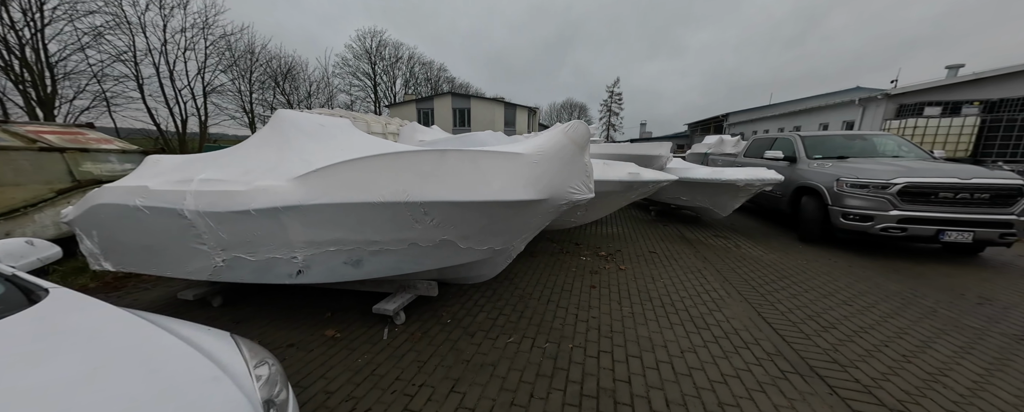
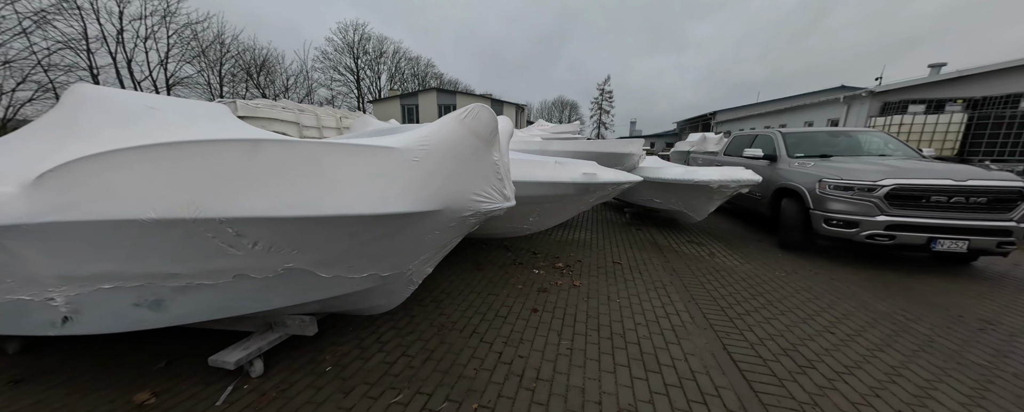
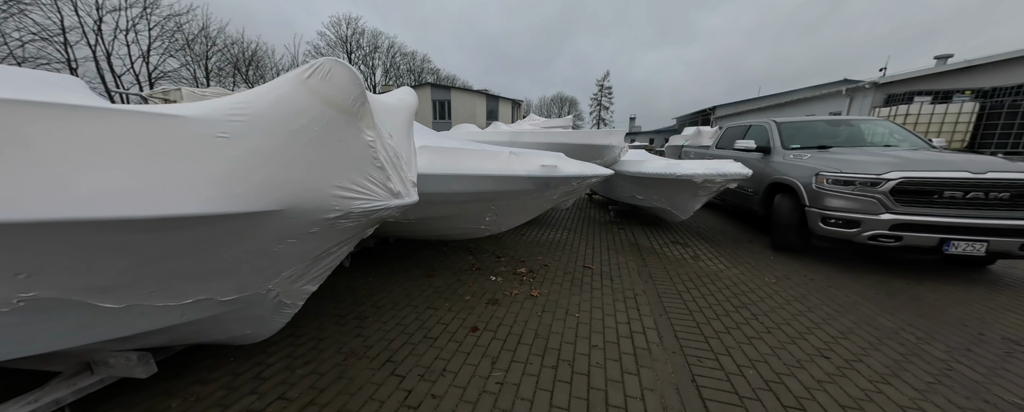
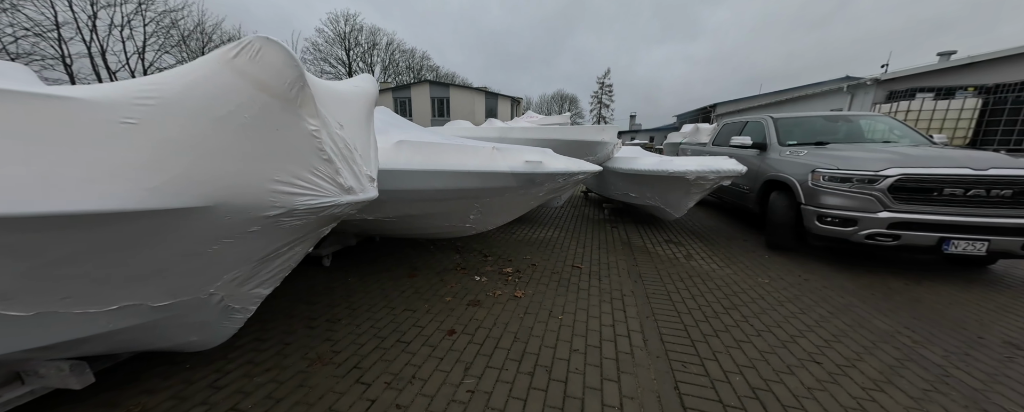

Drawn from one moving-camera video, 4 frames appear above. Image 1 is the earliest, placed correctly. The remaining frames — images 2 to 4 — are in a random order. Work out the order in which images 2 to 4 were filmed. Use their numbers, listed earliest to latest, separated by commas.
2, 3, 4
